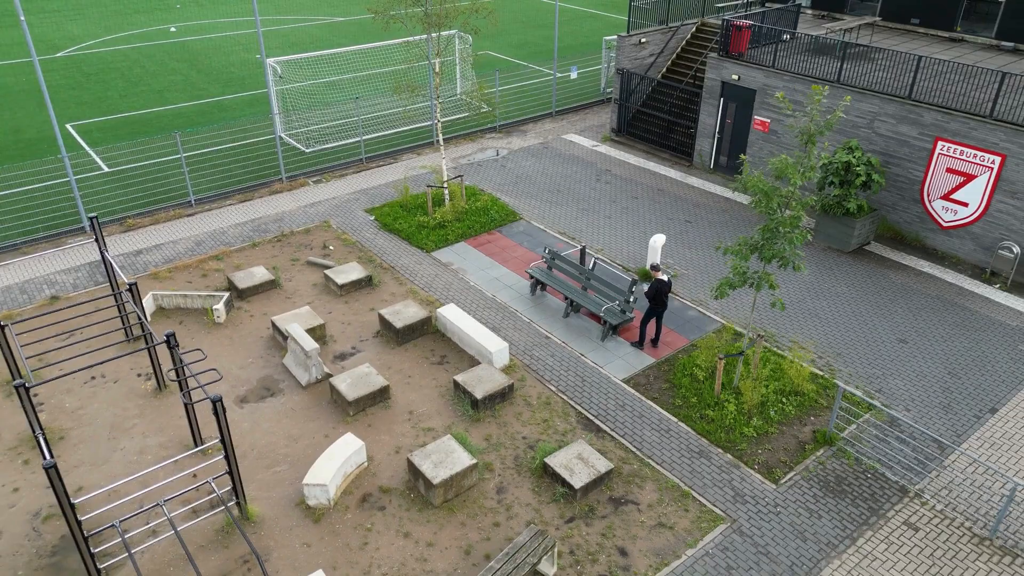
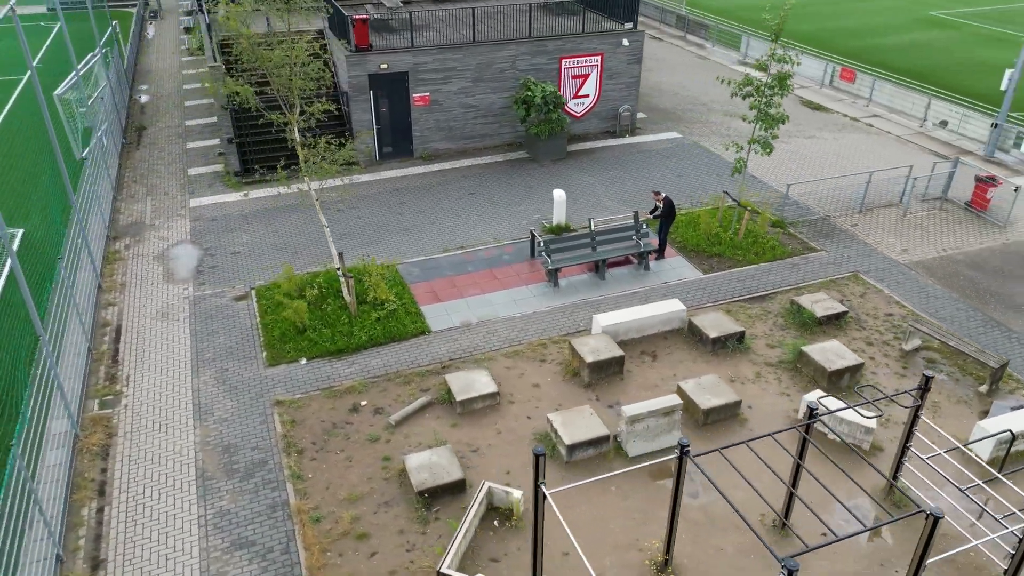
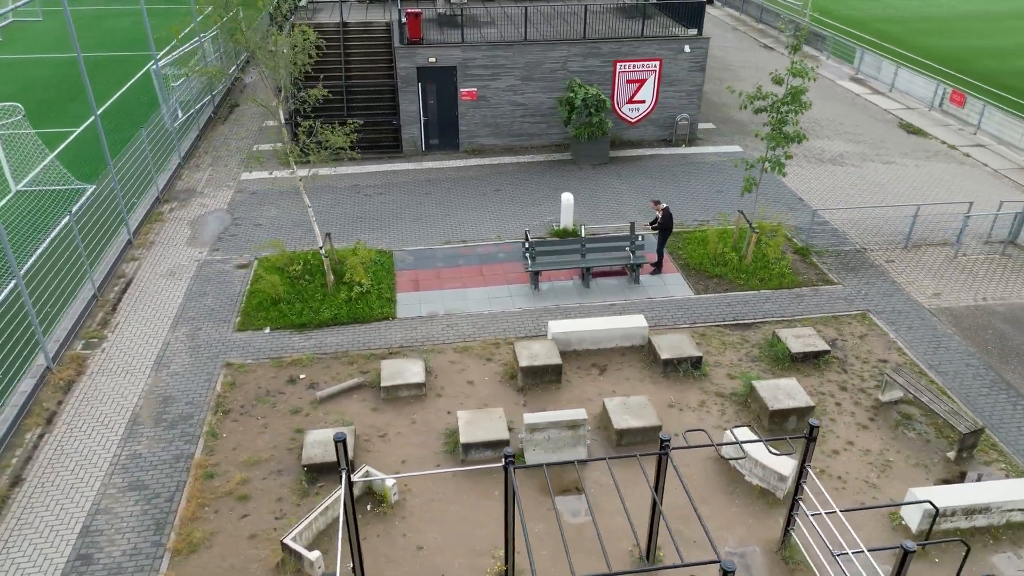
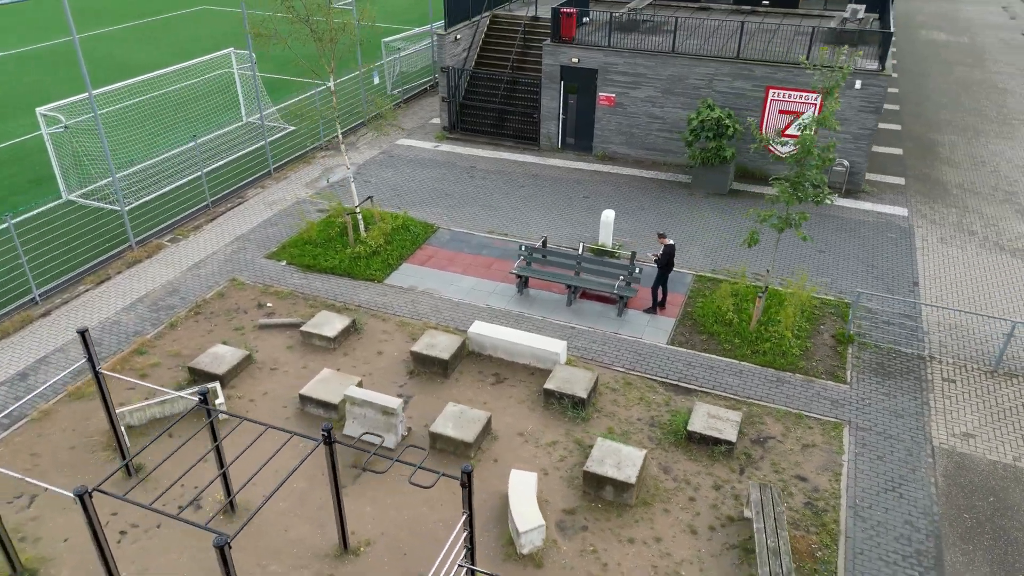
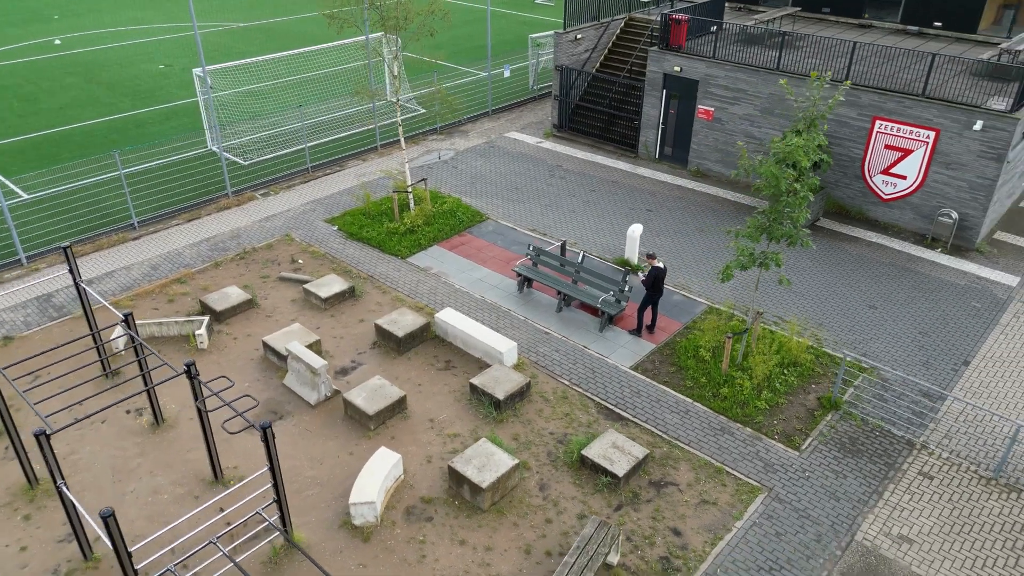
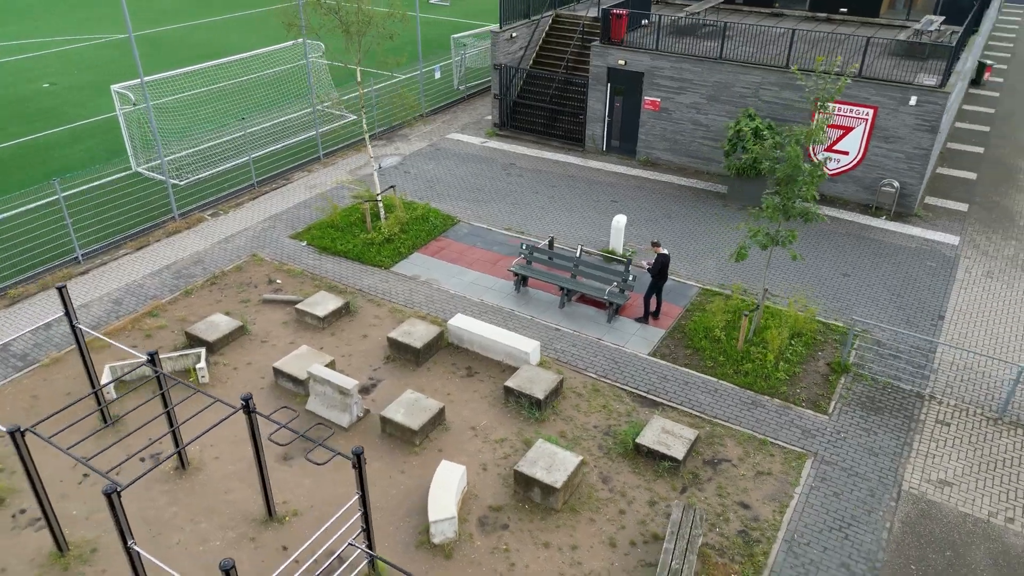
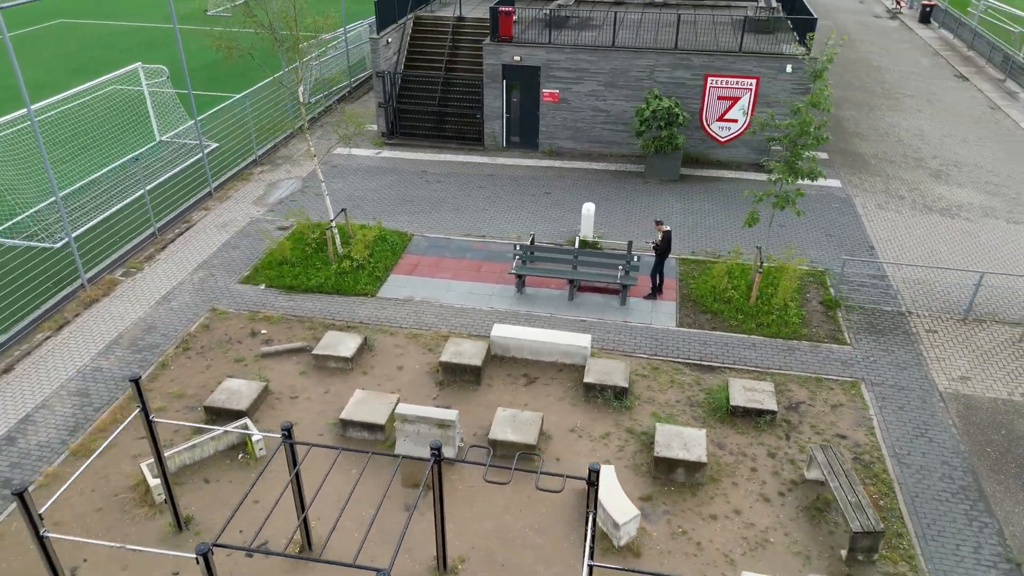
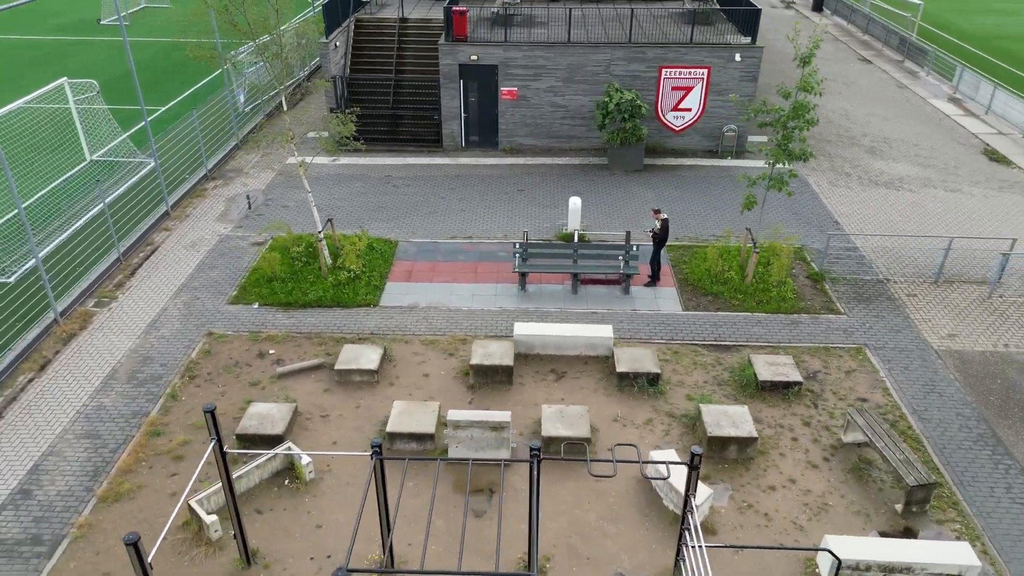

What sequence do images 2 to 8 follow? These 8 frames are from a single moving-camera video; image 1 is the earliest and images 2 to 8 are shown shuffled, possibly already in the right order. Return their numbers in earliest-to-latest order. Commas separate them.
5, 6, 4, 7, 8, 3, 2
